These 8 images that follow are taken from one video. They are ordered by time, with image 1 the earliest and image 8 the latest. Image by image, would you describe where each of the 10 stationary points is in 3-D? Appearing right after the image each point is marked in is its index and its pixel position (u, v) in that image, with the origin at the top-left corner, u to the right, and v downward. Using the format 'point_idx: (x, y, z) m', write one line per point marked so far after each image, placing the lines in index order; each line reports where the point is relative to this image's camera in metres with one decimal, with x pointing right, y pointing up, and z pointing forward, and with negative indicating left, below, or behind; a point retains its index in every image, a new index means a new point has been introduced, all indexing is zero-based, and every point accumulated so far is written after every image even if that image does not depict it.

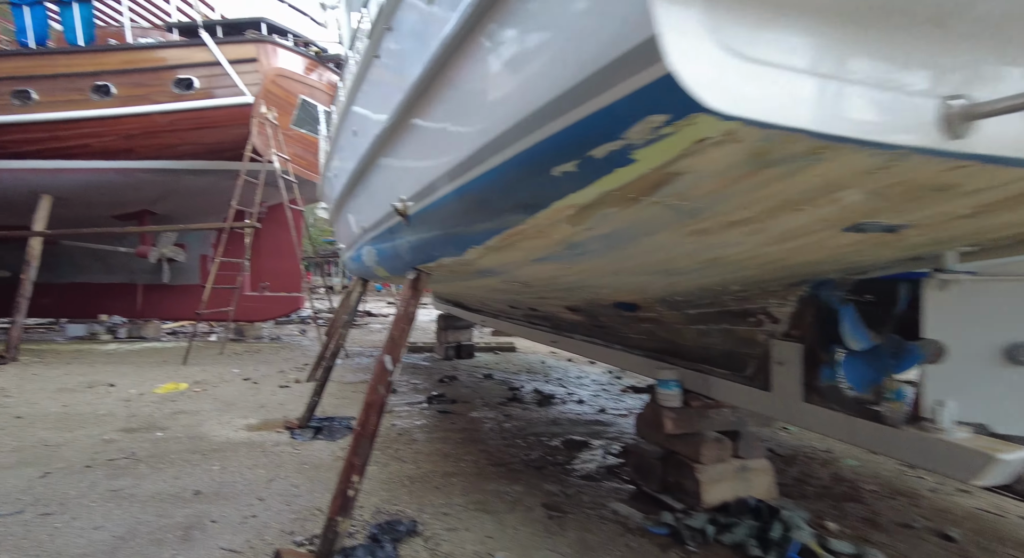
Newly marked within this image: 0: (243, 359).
0: (-2.9, -0.9, +5.5) m
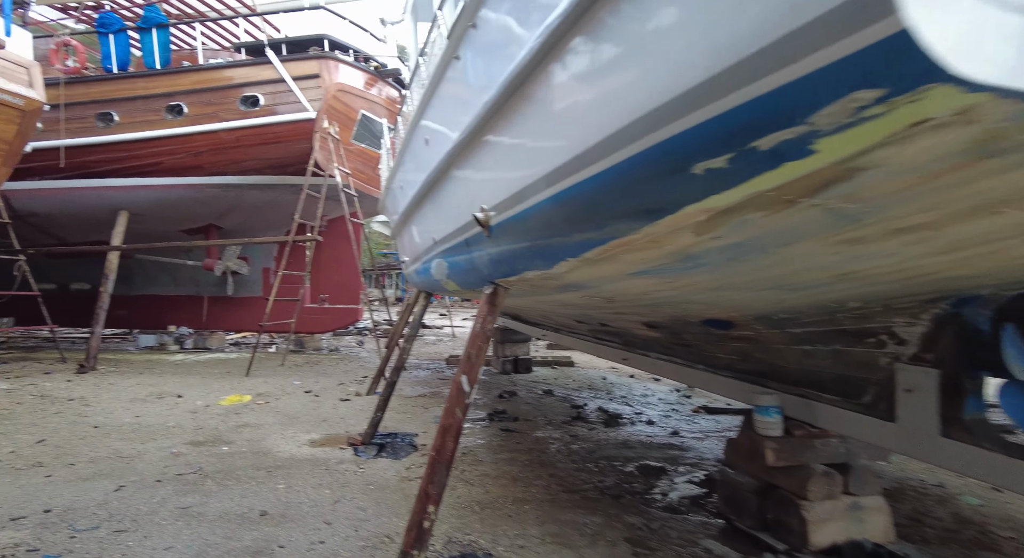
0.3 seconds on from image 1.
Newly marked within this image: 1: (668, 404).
0: (-2.3, -1.0, +5.5) m
1: (+1.5, -1.2, +5.0) m
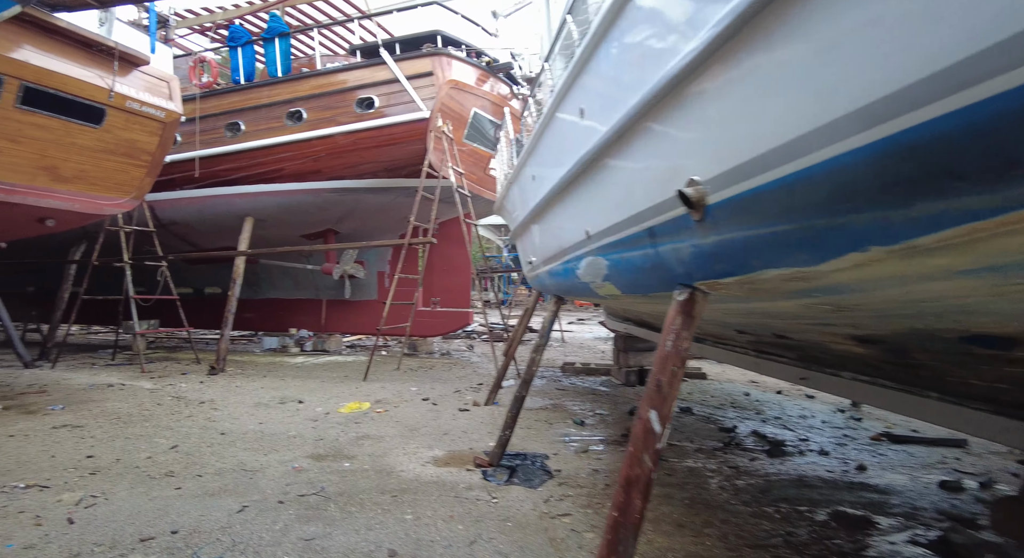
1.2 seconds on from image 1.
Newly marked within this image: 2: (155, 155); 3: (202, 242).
0: (-1.0, -1.0, +5.4) m
1: (+2.6, -1.2, +4.1) m
2: (-2.8, +1.0, +4.1) m
3: (-4.0, +0.5, +6.5) m
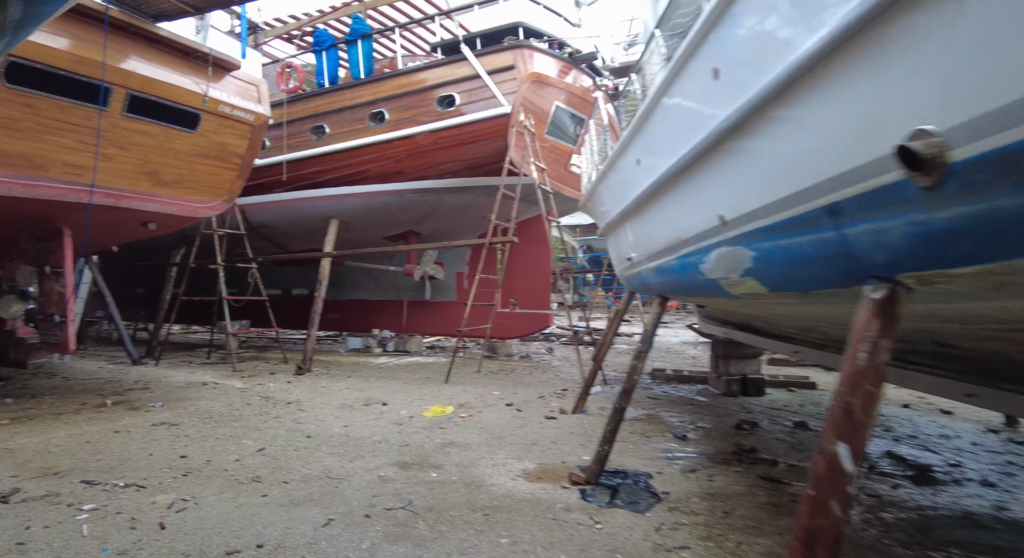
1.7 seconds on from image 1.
0: (-0.1, -1.0, +5.2) m
1: (+3.3, -1.2, +3.4) m
2: (-2.2, +1.0, +4.1) m
3: (-2.9, +0.4, +6.7) m
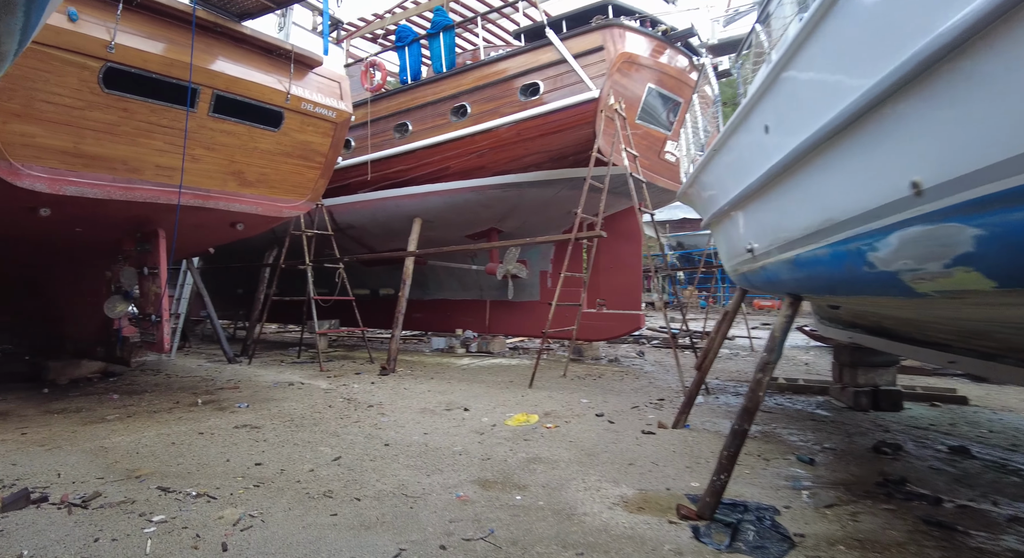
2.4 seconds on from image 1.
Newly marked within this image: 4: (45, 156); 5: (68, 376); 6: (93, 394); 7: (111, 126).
0: (+0.7, -1.0, +4.8) m
1: (+3.8, -1.1, +2.5) m
2: (-1.5, +1.0, +4.1) m
3: (-1.8, +0.4, +6.8) m
4: (-2.6, +0.7, +2.8) m
5: (-3.5, -0.8, +4.0) m
6: (-3.0, -0.8, +3.7) m
7: (-2.3, +0.9, +2.9) m
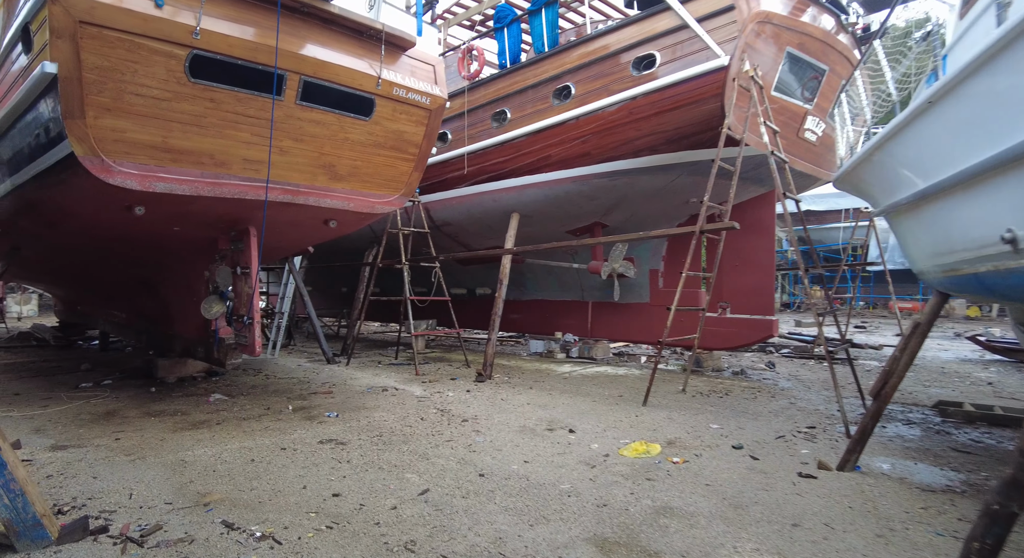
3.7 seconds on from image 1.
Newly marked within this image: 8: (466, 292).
0: (+1.6, -1.0, +4.1) m
1: (+4.2, -1.1, +1.2) m
2: (-0.7, +1.0, +3.8) m
3: (-0.5, +0.5, +6.5) m
4: (-2.0, +0.7, +2.7) m
5: (-2.6, -0.7, +4.0) m
6: (-2.3, -0.8, +3.7) m
7: (-1.7, +0.9, +2.8) m
8: (-0.6, -0.2, +7.0) m
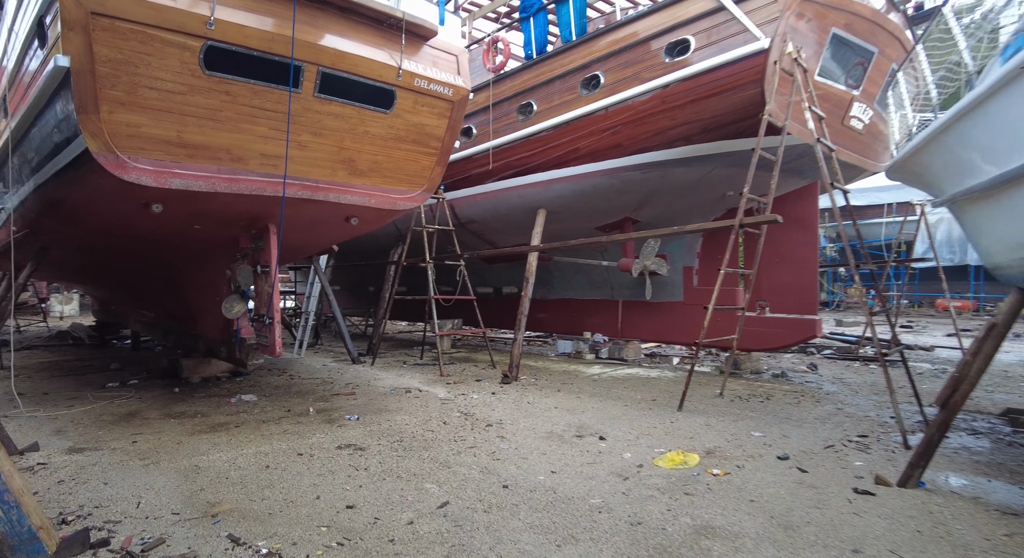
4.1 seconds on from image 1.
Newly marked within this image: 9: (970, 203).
0: (+1.8, -1.0, +3.8) m
1: (+4.3, -1.1, +0.8) m
2: (-0.5, +1.0, +3.6) m
3: (-0.2, +0.5, +6.3) m
4: (-1.9, +0.7, +2.6) m
5: (-2.4, -0.7, +4.0) m
6: (-2.1, -0.8, +3.6) m
7: (-1.6, +0.9, +2.7) m
8: (-0.3, -0.2, +6.9) m
9: (+2.1, +0.4, +2.3) m
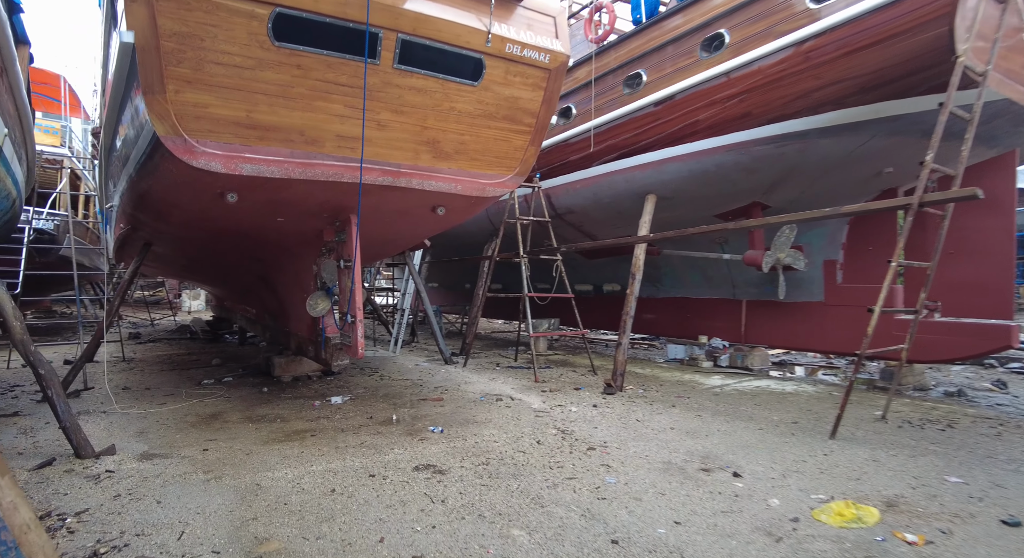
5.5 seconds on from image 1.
0: (+2.4, -1.0, +2.9) m
1: (+4.3, -1.1, -0.5) m
2: (+0.2, +1.0, +3.1) m
3: (+1.0, +0.5, +5.7) m
4: (-1.4, +0.7, +2.4) m
5: (-1.7, -0.7, +3.9) m
6: (-1.4, -0.8, +3.4) m
7: (-1.1, +0.9, +2.5) m
8: (+1.0, -0.1, +6.3) m
9: (+2.4, +0.4, +1.3) m
